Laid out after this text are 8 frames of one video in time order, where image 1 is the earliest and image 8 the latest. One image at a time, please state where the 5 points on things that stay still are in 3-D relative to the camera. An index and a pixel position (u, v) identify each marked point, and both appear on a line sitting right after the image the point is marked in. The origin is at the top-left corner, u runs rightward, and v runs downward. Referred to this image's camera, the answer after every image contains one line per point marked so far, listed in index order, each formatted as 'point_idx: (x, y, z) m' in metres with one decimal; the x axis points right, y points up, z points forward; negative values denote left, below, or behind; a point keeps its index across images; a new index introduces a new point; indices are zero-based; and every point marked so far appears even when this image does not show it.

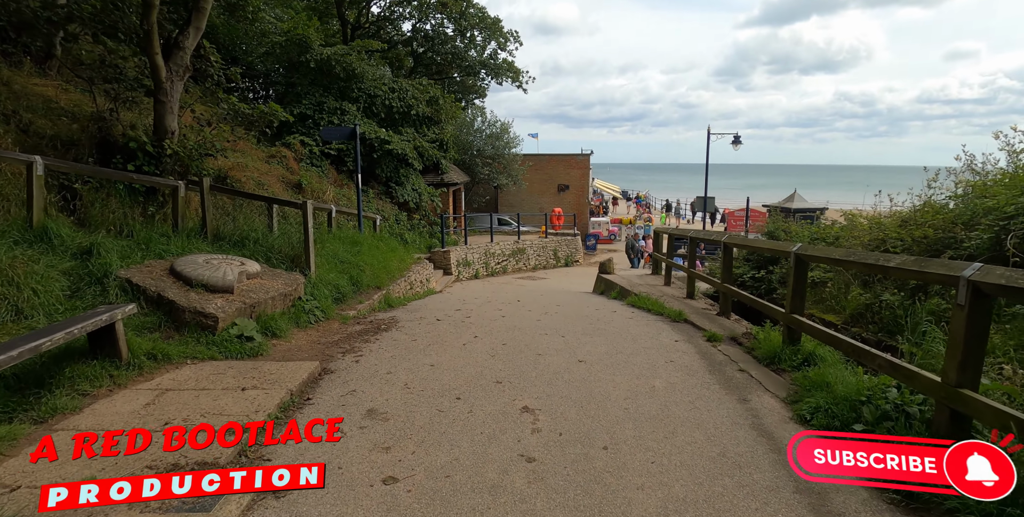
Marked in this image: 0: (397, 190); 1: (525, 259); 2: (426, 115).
0: (-3.3, +2.0, +17.0) m
1: (+0.4, 0.0, +19.5) m
2: (-2.6, +4.5, +18.9) m
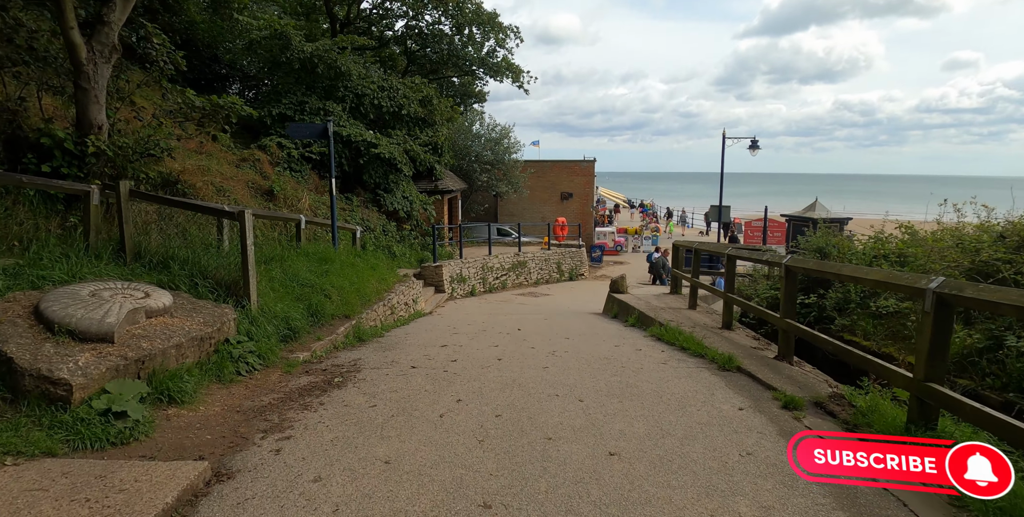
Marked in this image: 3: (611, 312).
0: (-3.2, +1.6, +15.4) m
1: (+0.4, -0.4, +17.8) m
2: (-2.6, +4.0, +17.4) m
3: (+1.8, -1.0, +11.0) m
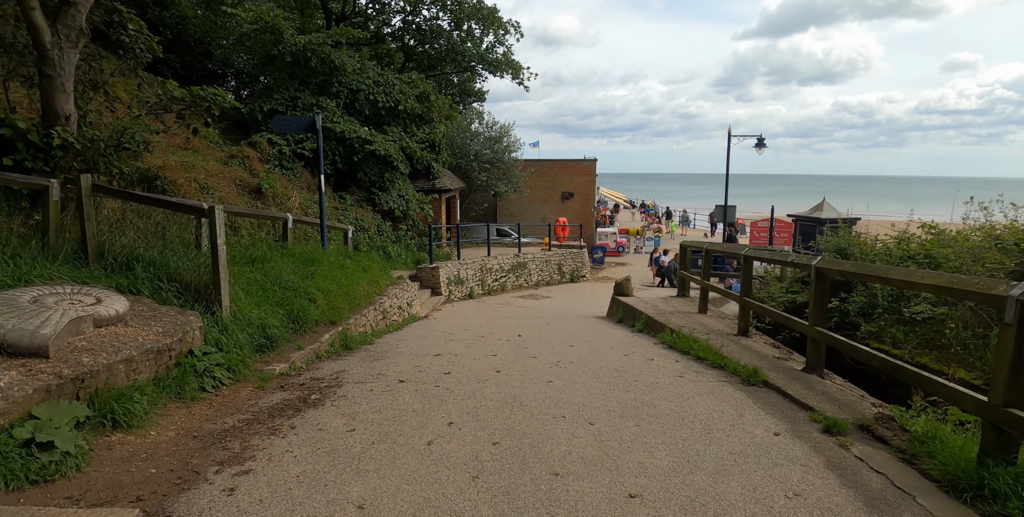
0: (-3.3, +1.6, +14.9) m
1: (+0.4, -0.4, +17.3) m
2: (-2.6, +4.0, +16.8) m
3: (+1.8, -1.0, +10.4) m
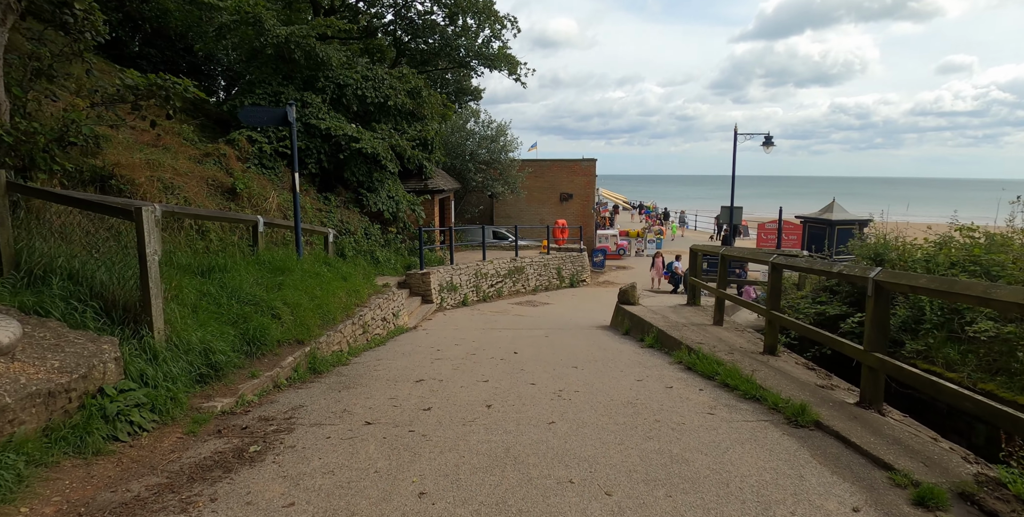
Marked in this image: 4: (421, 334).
0: (-3.3, +1.4, +14.0) m
1: (+0.3, -0.6, +16.4) m
2: (-2.7, +3.9, +16.0) m
3: (+1.7, -1.1, +9.6) m
4: (-1.4, -1.1, +9.2) m
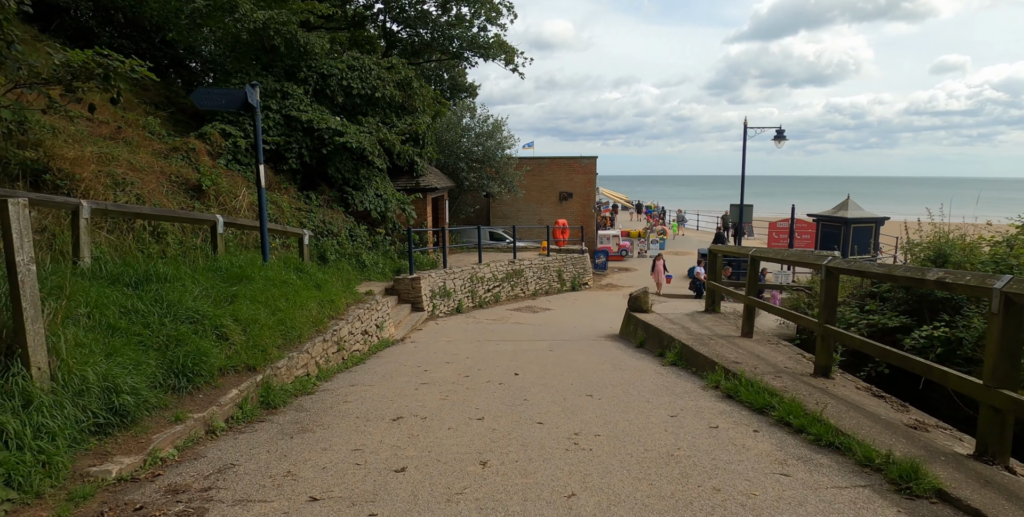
0: (-3.4, +1.4, +12.9) m
1: (+0.3, -0.6, +15.3) m
2: (-2.8, +3.8, +14.9) m
3: (+1.7, -1.1, +8.5) m
4: (-1.4, -1.2, +8.1) m
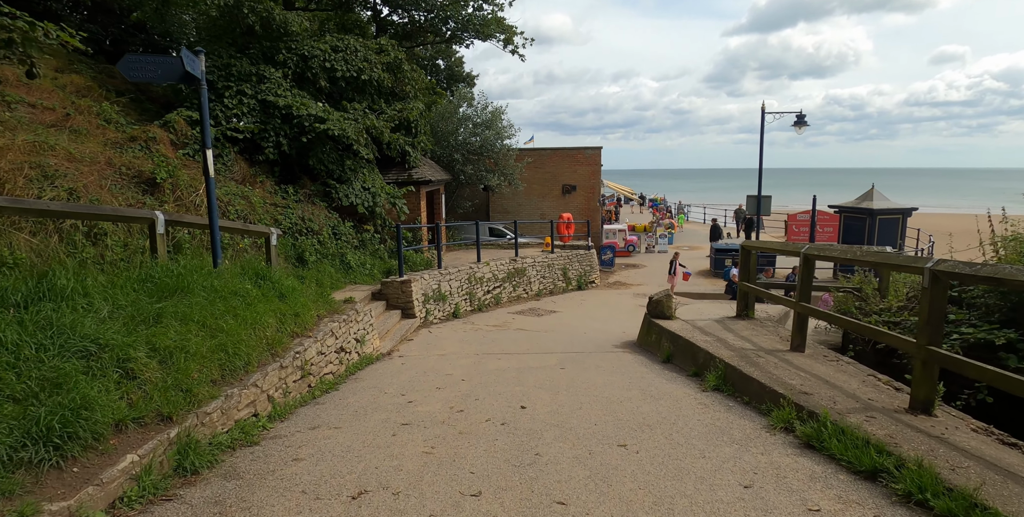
0: (-3.4, +1.4, +11.7) m
1: (+0.3, -0.6, +14.1) m
2: (-2.8, +3.8, +13.7) m
3: (+1.7, -1.1, +7.3) m
4: (-1.3, -1.2, +6.9) m
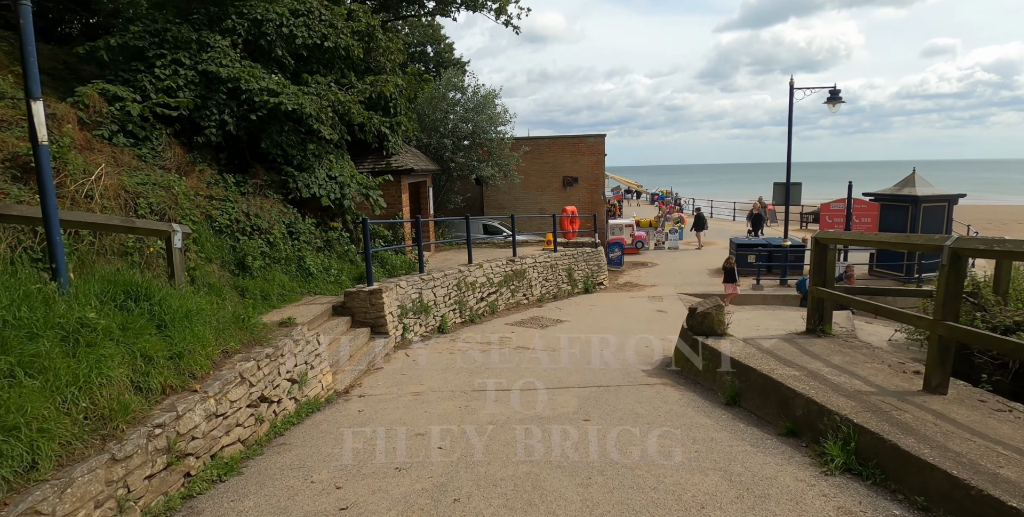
0: (-3.4, +1.3, +9.7) m
1: (+0.3, -0.6, +12.1) m
2: (-2.9, +3.8, +11.6) m
3: (+1.7, -1.1, +5.3) m
4: (-1.3, -1.3, +4.9) m
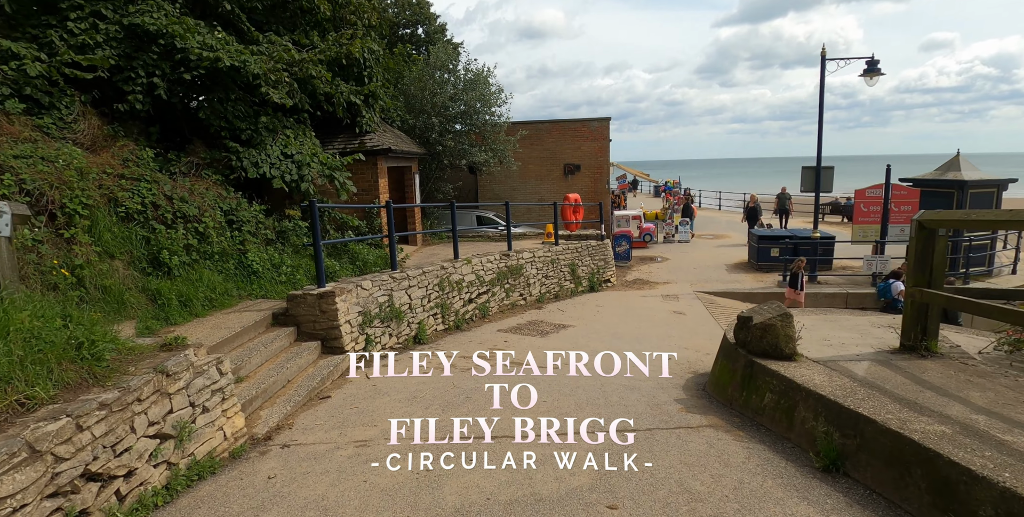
0: (-3.5, +1.4, +8.0) m
1: (+0.2, -0.5, +10.5) m
2: (-3.0, +3.9, +10.0) m
3: (+1.7, -1.0, +3.7) m
4: (-1.4, -1.2, +3.3) m
